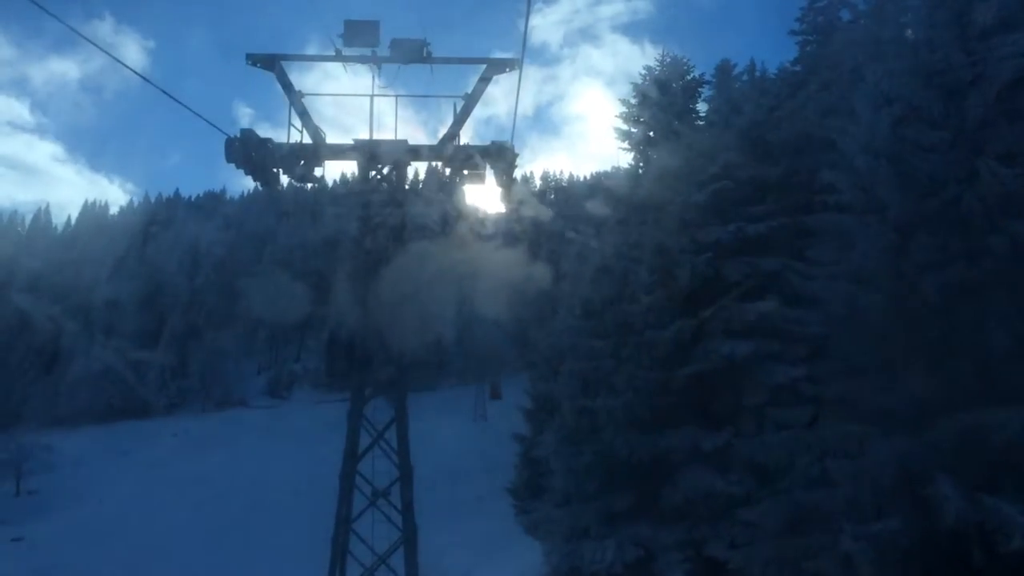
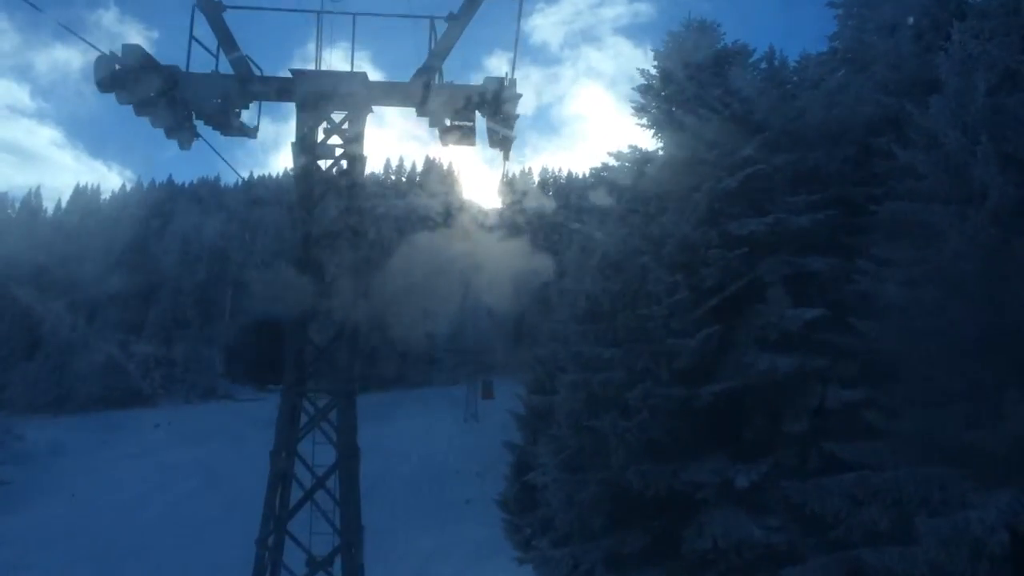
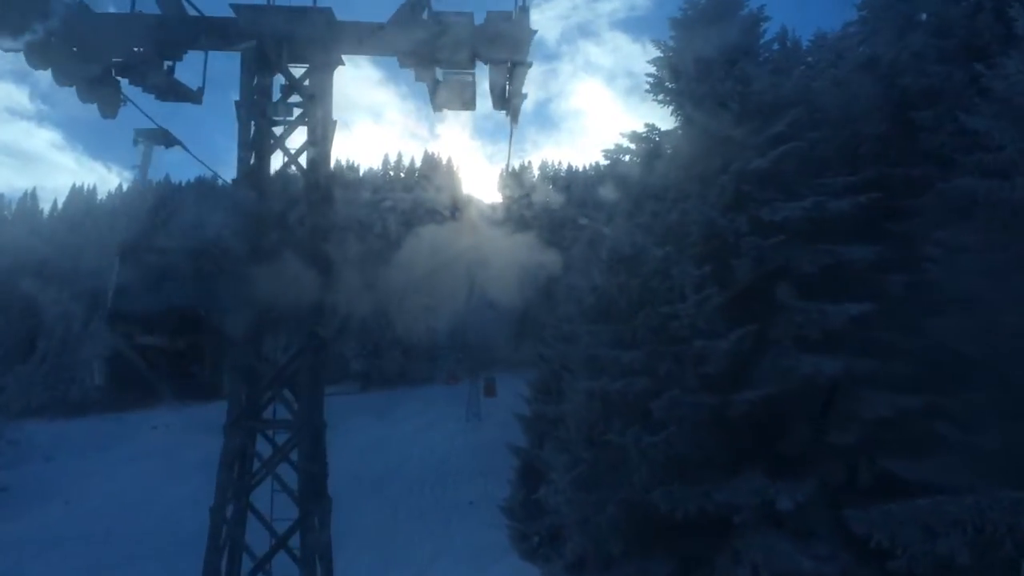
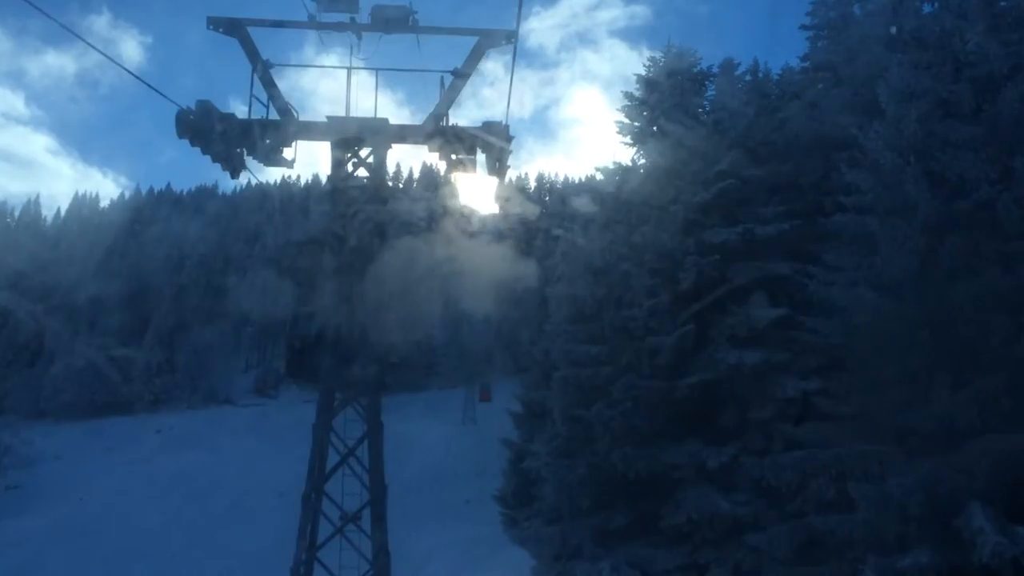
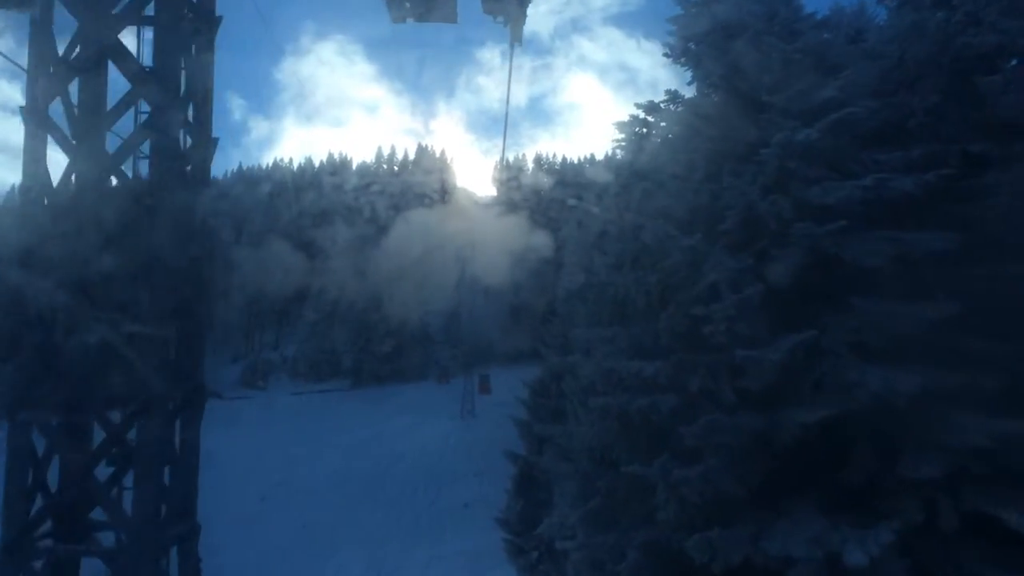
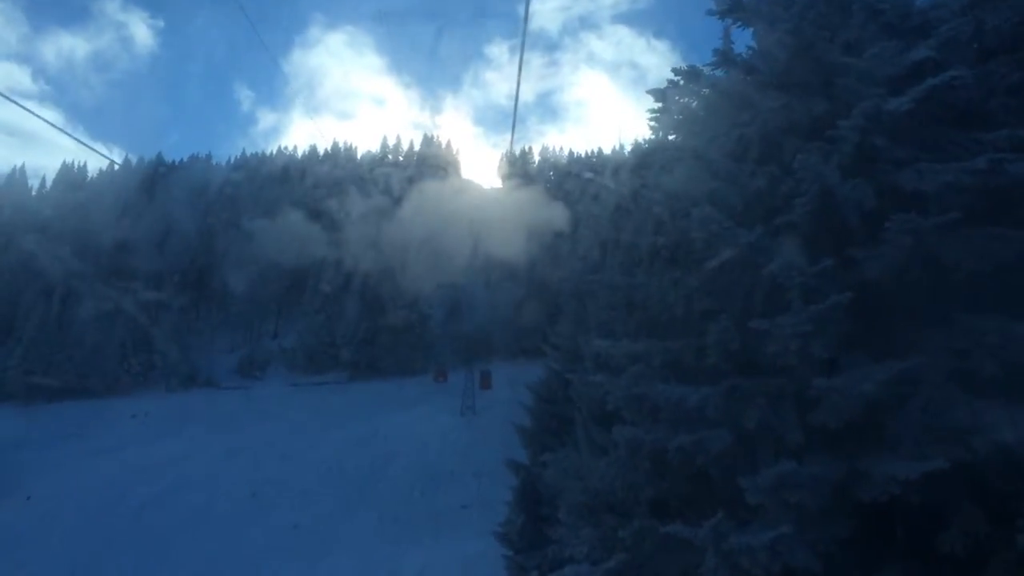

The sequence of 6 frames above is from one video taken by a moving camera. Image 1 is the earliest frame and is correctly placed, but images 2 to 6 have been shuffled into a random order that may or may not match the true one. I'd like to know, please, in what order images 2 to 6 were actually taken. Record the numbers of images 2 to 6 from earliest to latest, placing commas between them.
4, 2, 3, 5, 6
